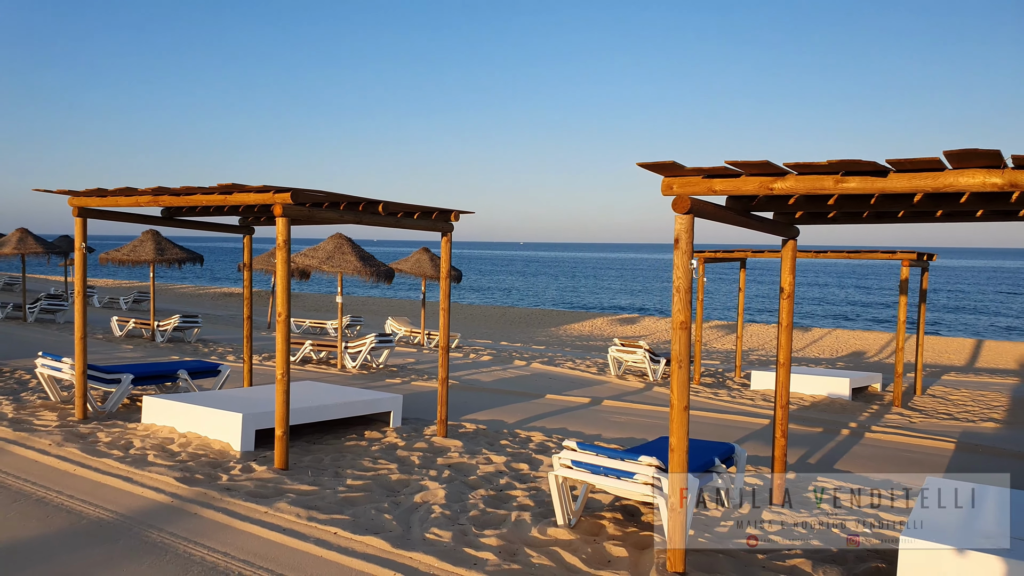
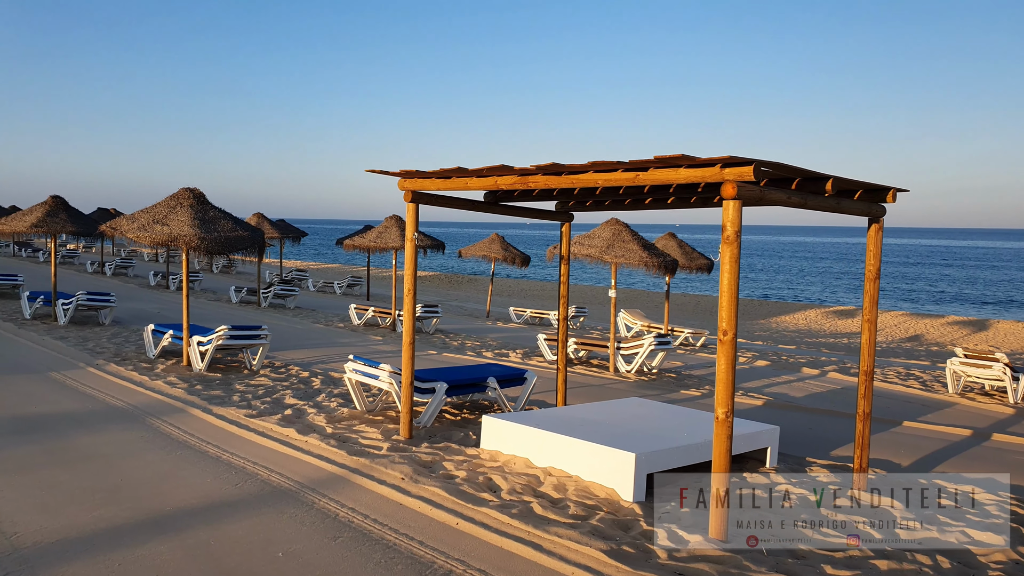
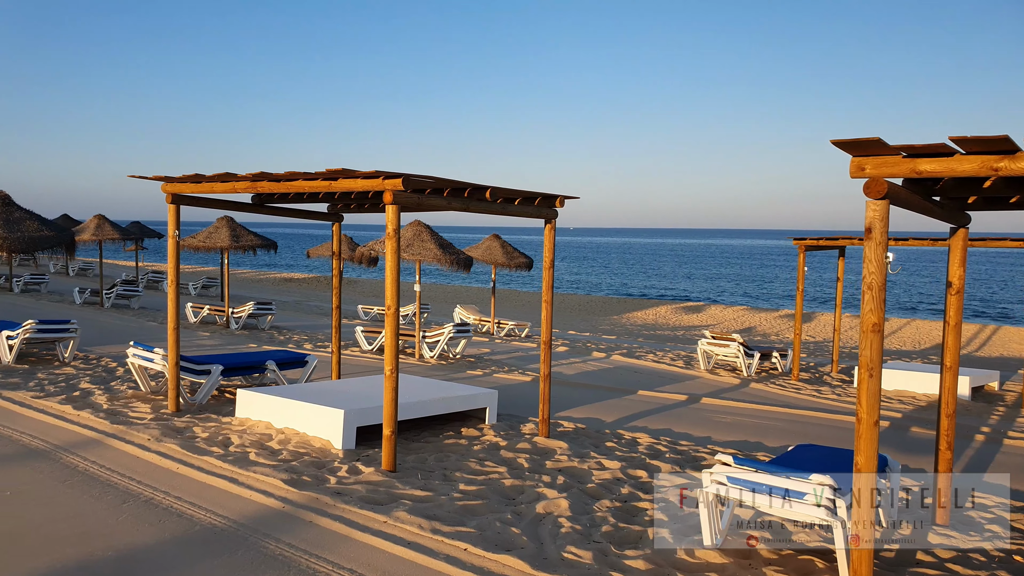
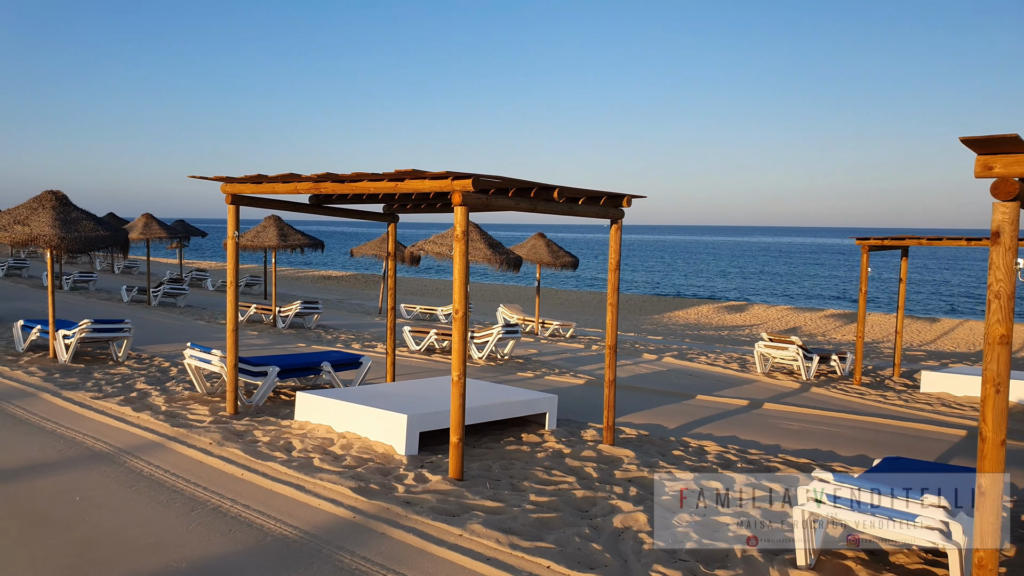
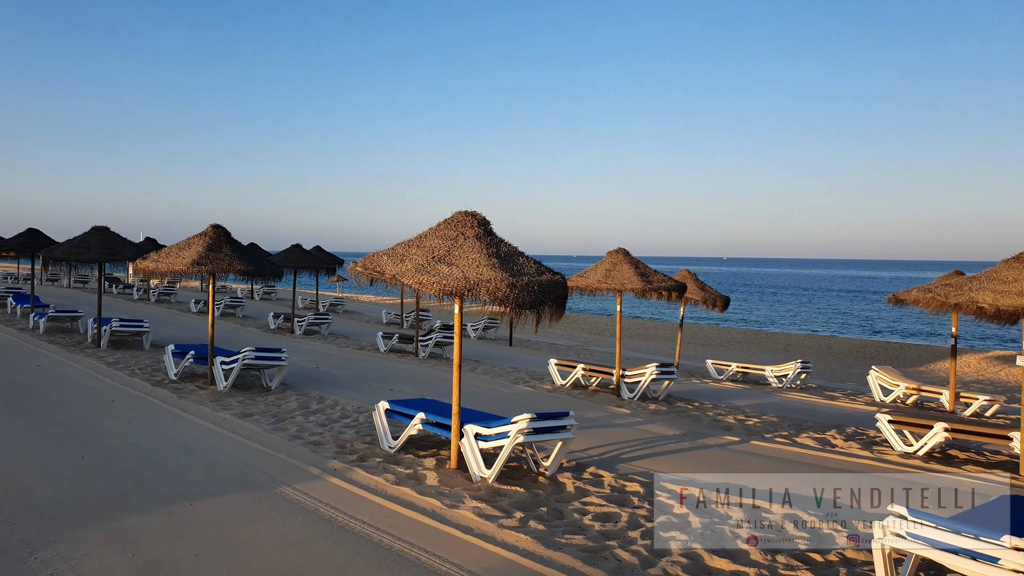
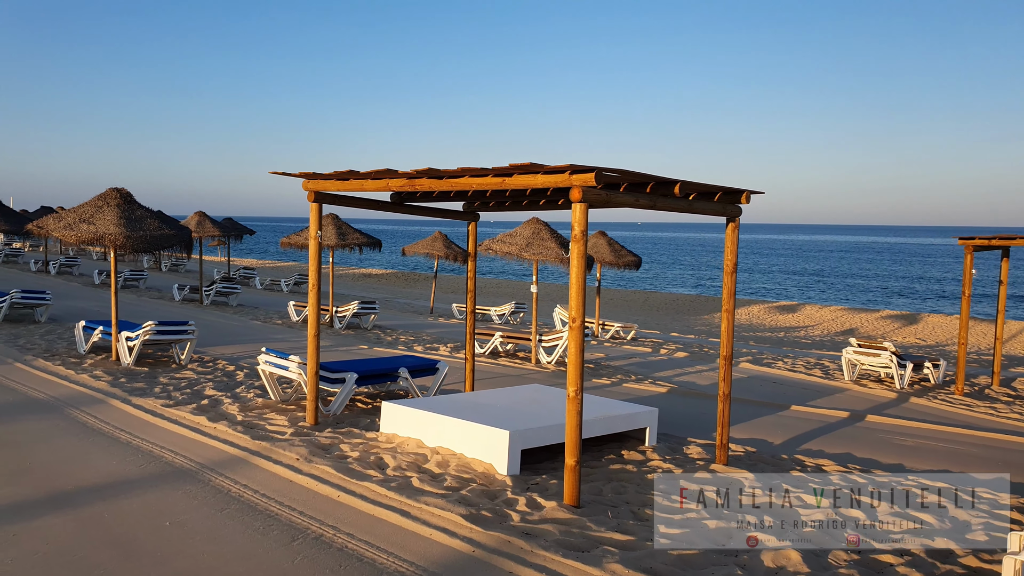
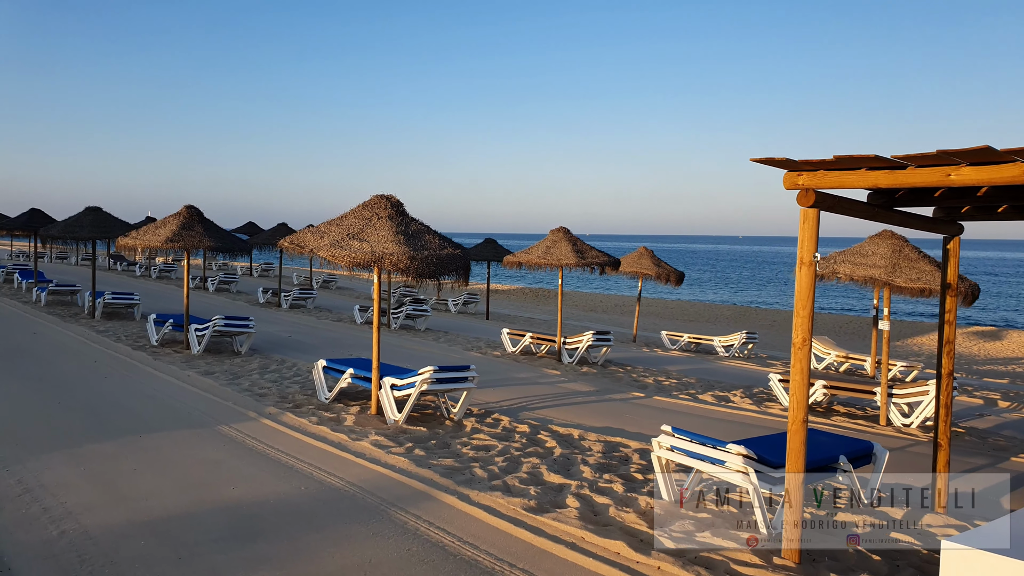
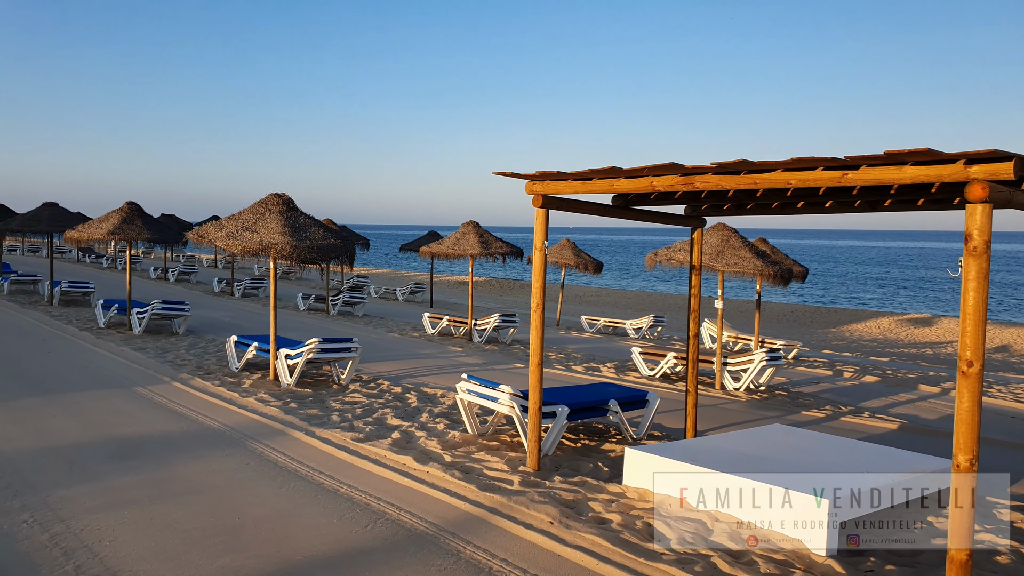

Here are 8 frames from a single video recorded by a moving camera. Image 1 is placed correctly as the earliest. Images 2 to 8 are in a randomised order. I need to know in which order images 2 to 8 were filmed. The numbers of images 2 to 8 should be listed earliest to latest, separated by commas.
3, 4, 6, 2, 8, 7, 5
